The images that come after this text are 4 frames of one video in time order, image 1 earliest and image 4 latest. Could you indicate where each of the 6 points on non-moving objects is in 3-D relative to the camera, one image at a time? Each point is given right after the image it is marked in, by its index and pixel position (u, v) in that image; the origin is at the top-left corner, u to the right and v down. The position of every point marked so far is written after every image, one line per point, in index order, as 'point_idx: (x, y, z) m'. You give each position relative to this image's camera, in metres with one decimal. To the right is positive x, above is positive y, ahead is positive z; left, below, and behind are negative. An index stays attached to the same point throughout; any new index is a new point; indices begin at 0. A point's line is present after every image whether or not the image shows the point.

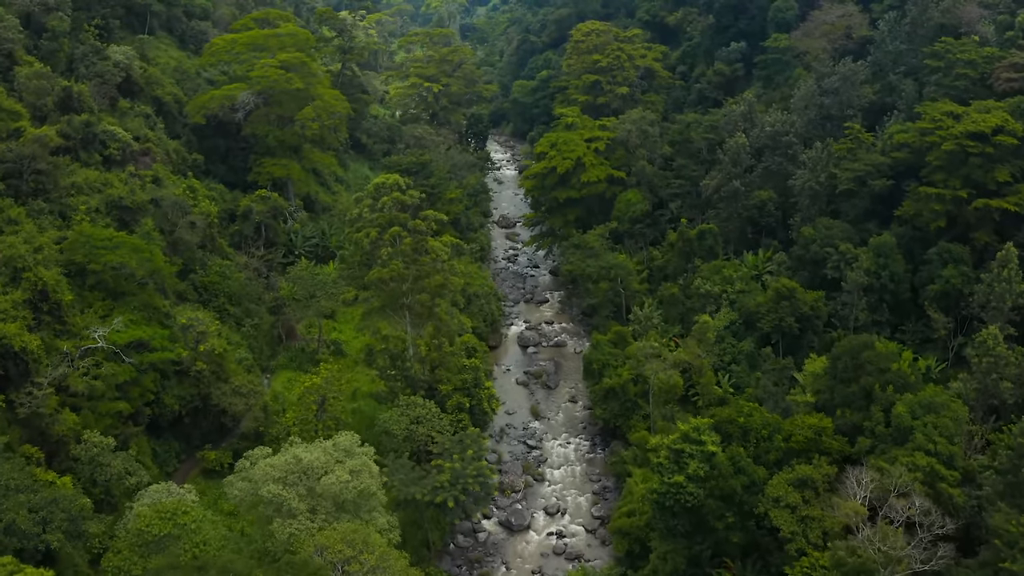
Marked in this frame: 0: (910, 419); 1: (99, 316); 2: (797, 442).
0: (+8.6, -2.9, +16.5) m
1: (-10.5, -0.8, +19.3) m
2: (+6.5, -3.5, +17.3) m
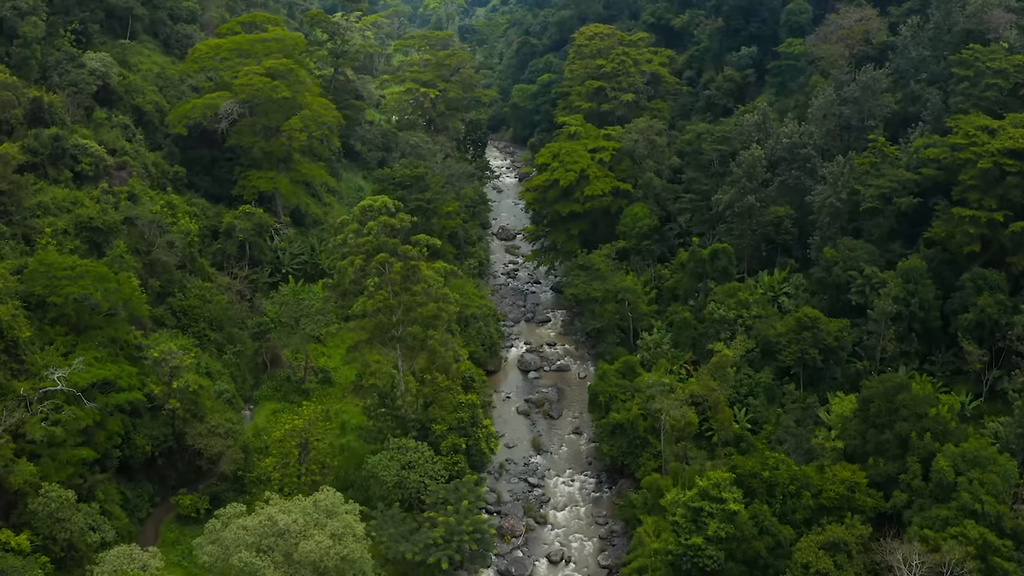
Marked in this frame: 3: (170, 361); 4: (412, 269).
0: (+8.6, -3.7, +14.9) m
1: (-10.5, -1.5, +17.7) m
2: (+6.5, -4.3, +15.7) m
3: (-8.9, -1.9, +19.7) m
4: (-2.5, +0.5, +18.7) m
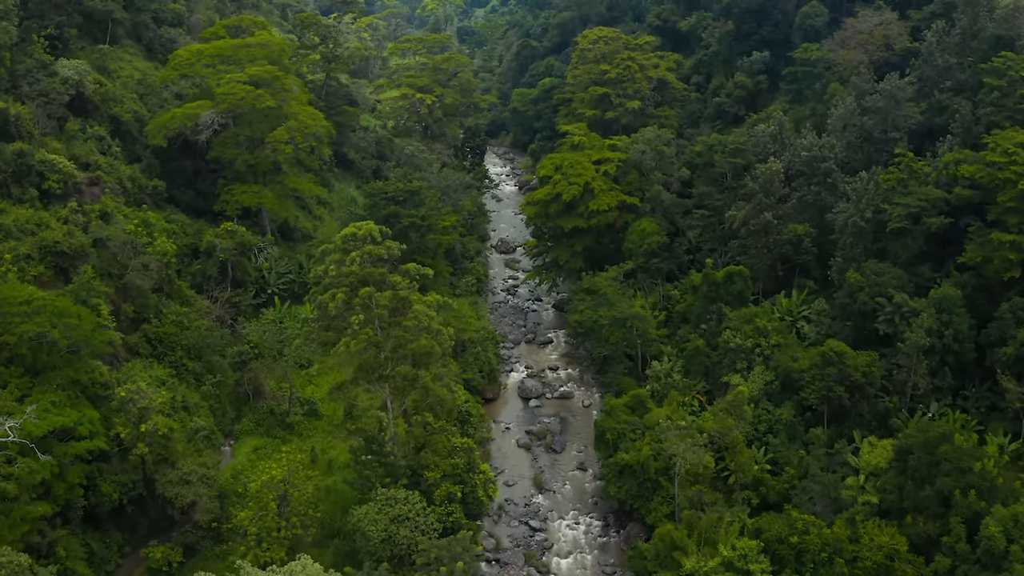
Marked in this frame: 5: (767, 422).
0: (+8.6, -4.4, +13.3) m
1: (-10.5, -2.3, +16.1) m
2: (+6.5, -5.1, +14.1) m
3: (-8.9, -2.7, +18.1) m
4: (-2.5, -0.3, +17.1) m
5: (+6.6, -3.5, +19.7) m
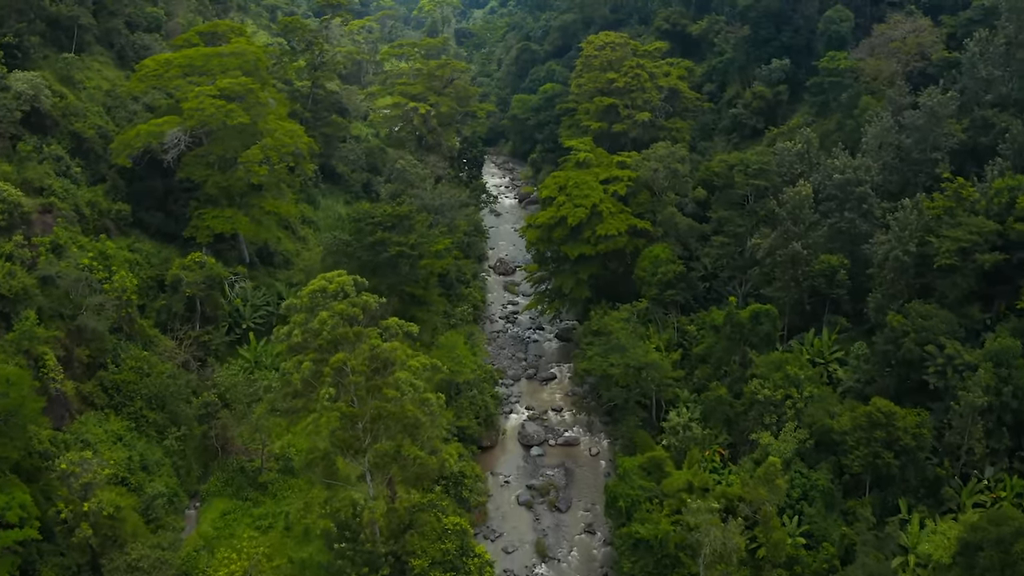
0: (+8.6, -5.6, +10.9) m
1: (-10.5, -3.4, +13.7) m
2: (+6.5, -6.2, +11.7) m
3: (-8.9, -3.8, +15.7) m
4: (-2.5, -1.4, +14.7) m
5: (+6.6, -4.6, +17.3) m
